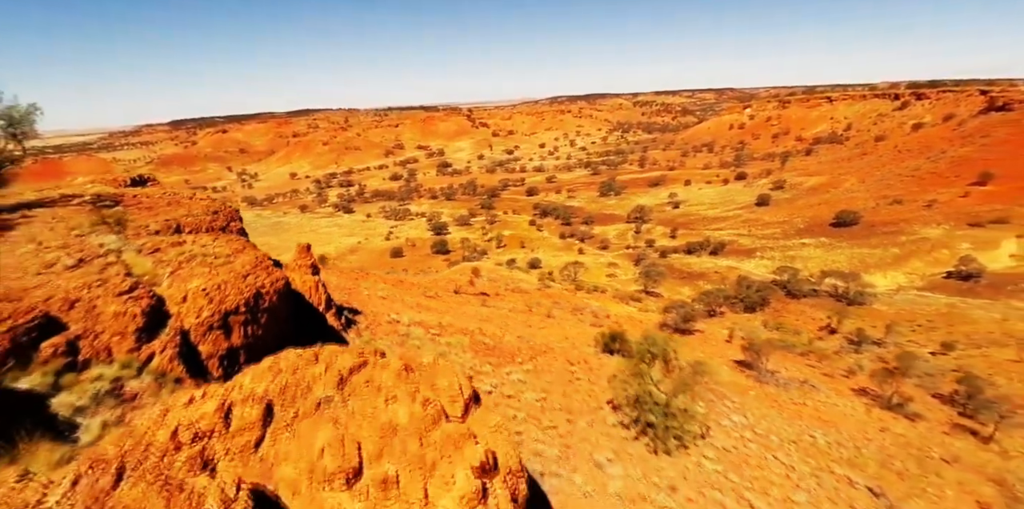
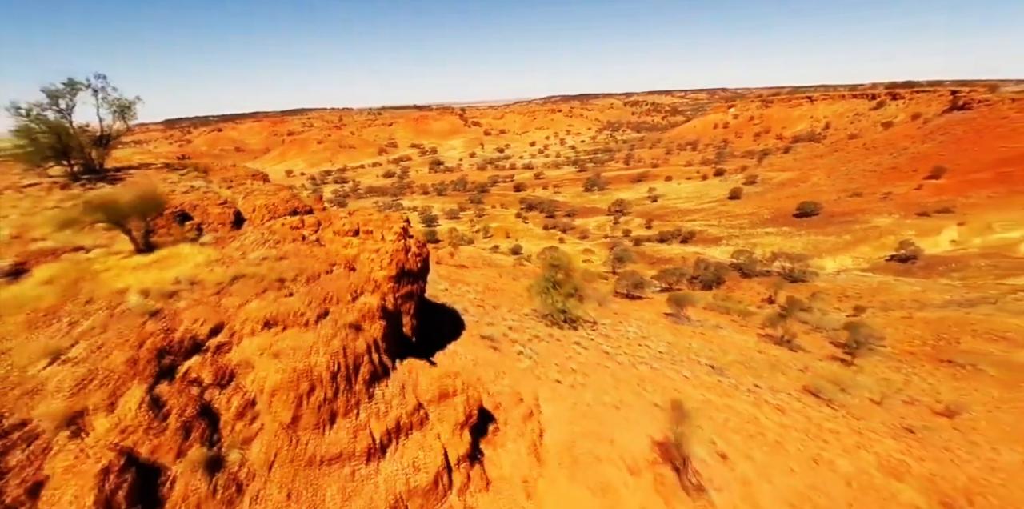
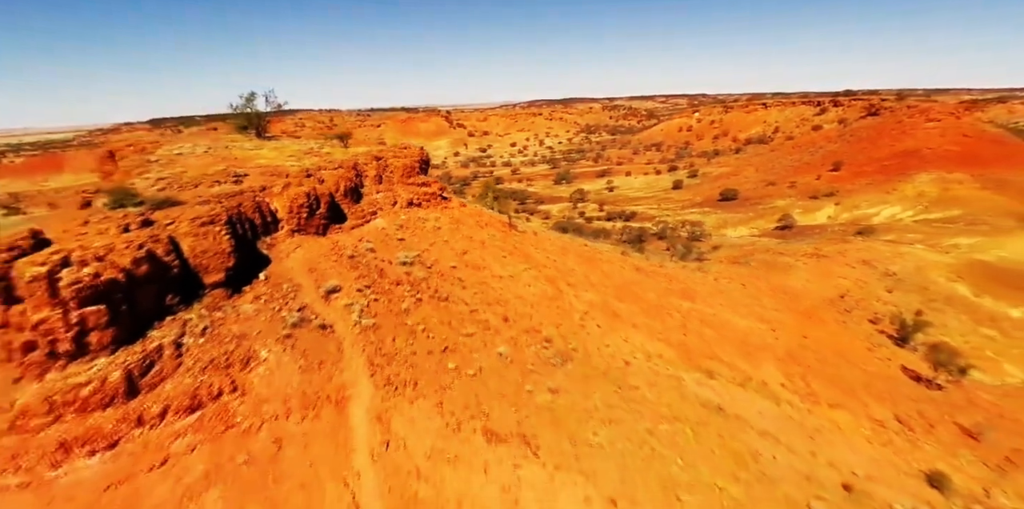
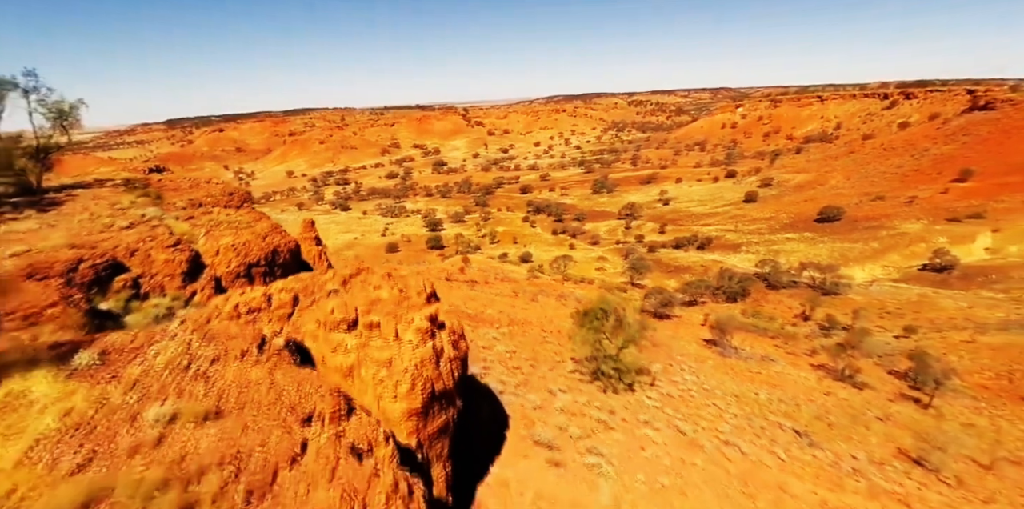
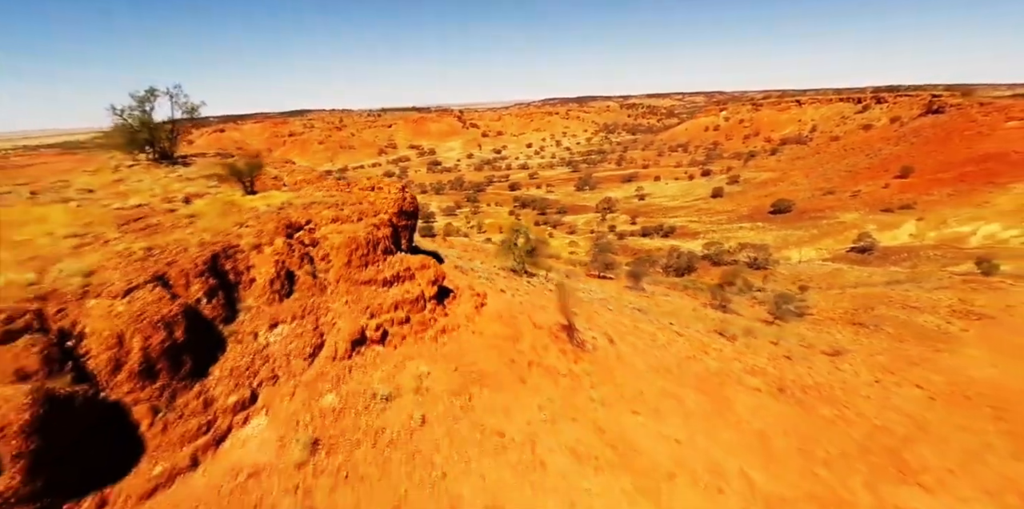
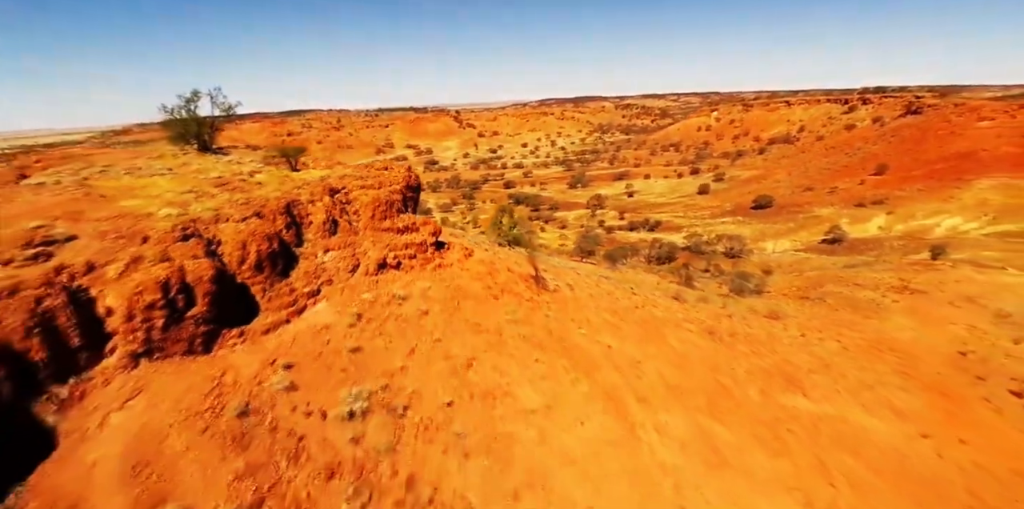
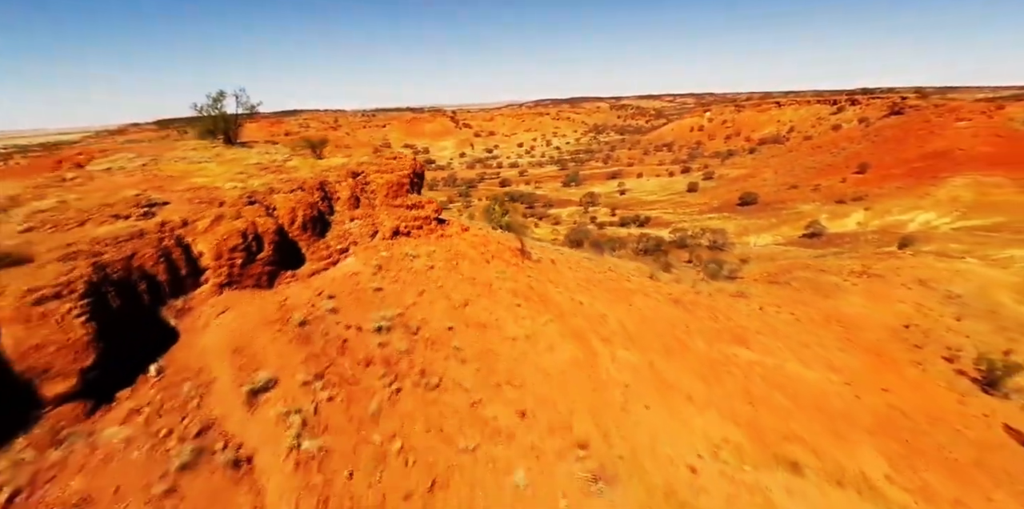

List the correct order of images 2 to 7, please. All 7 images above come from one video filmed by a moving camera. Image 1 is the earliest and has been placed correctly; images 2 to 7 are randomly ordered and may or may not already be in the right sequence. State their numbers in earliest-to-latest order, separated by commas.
4, 2, 5, 6, 7, 3
